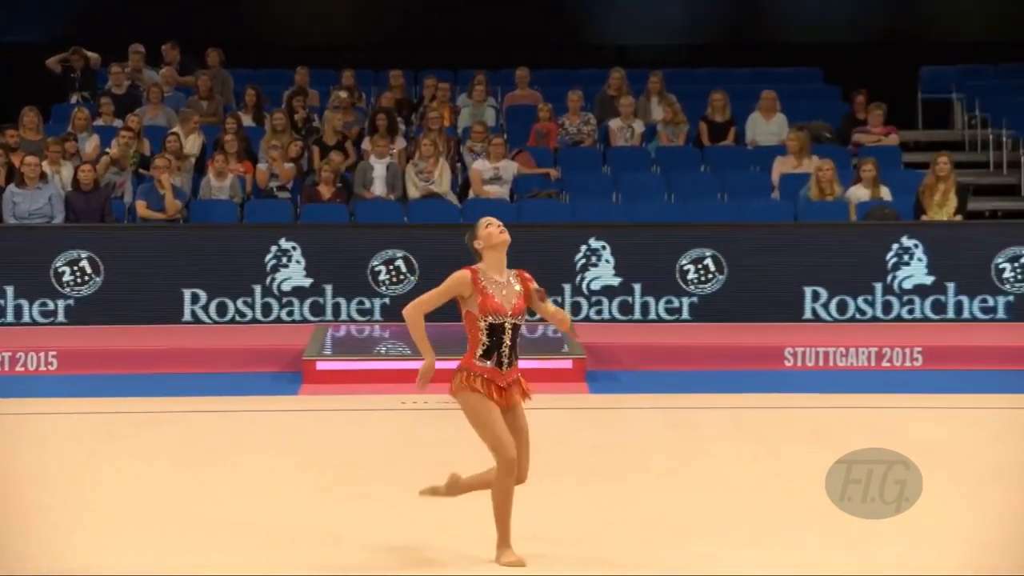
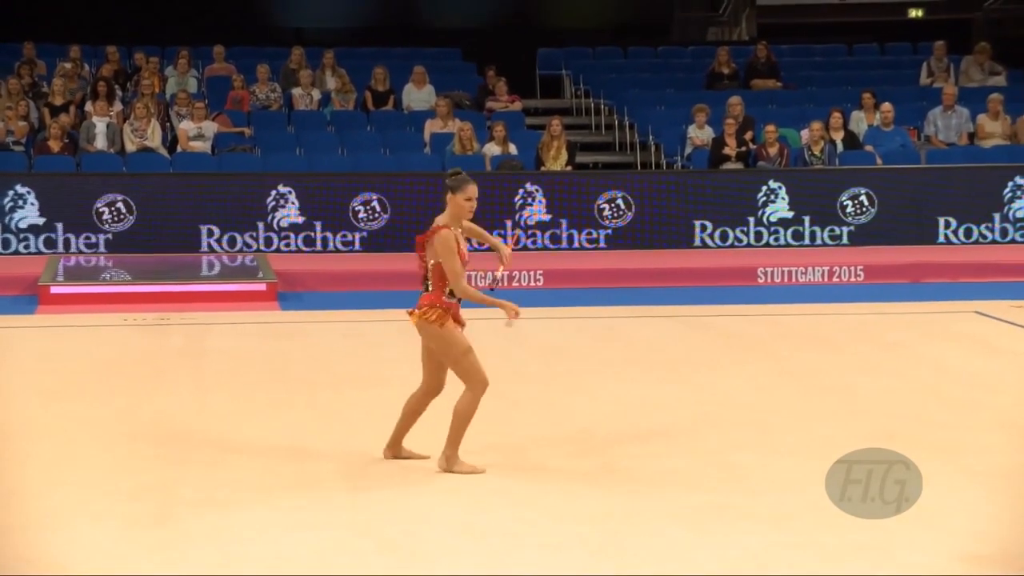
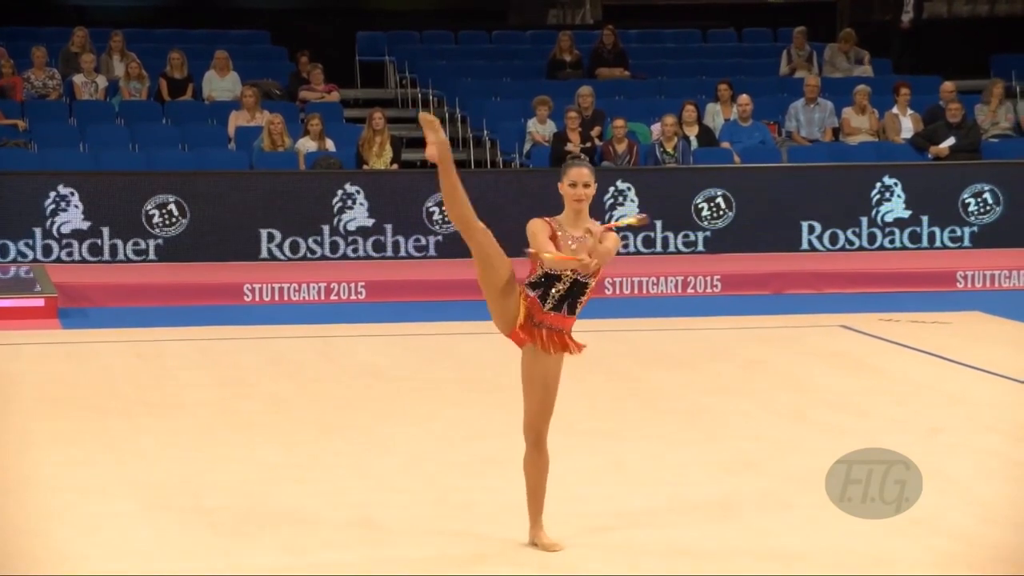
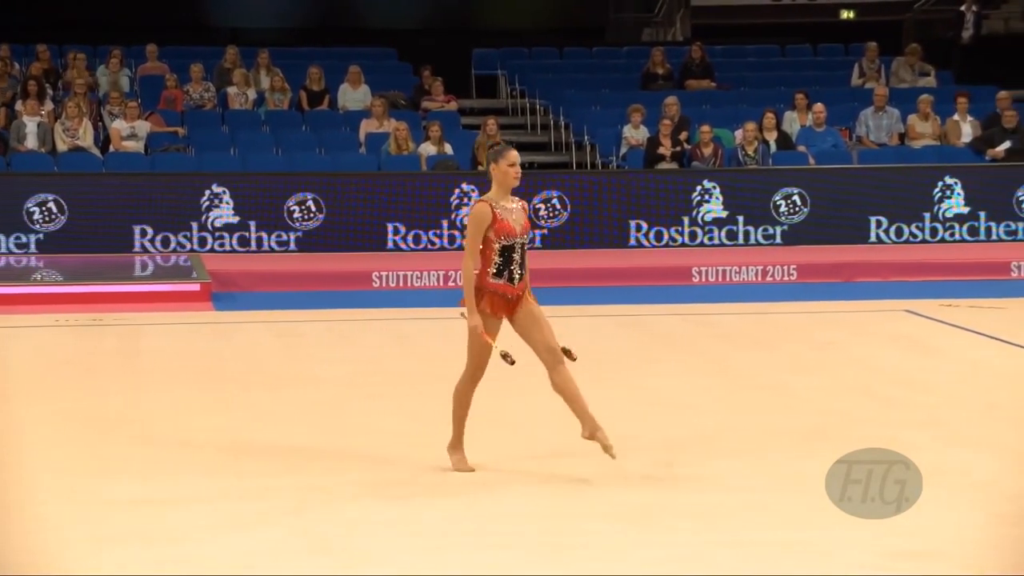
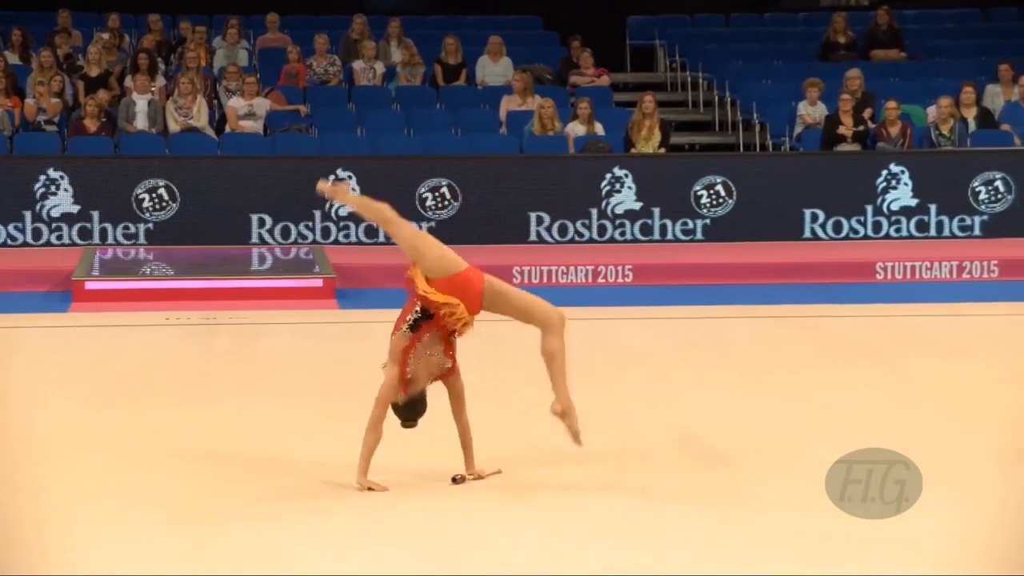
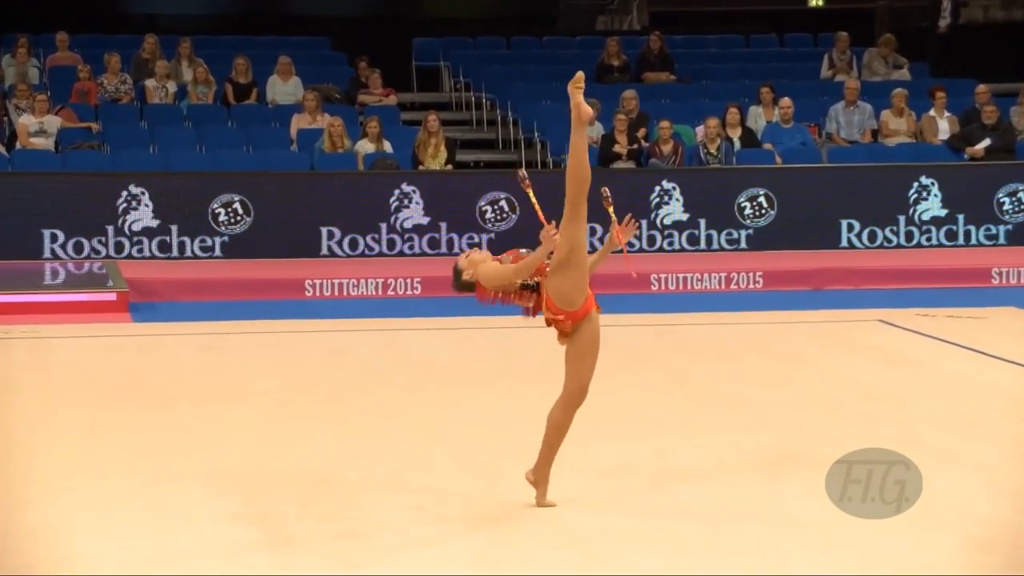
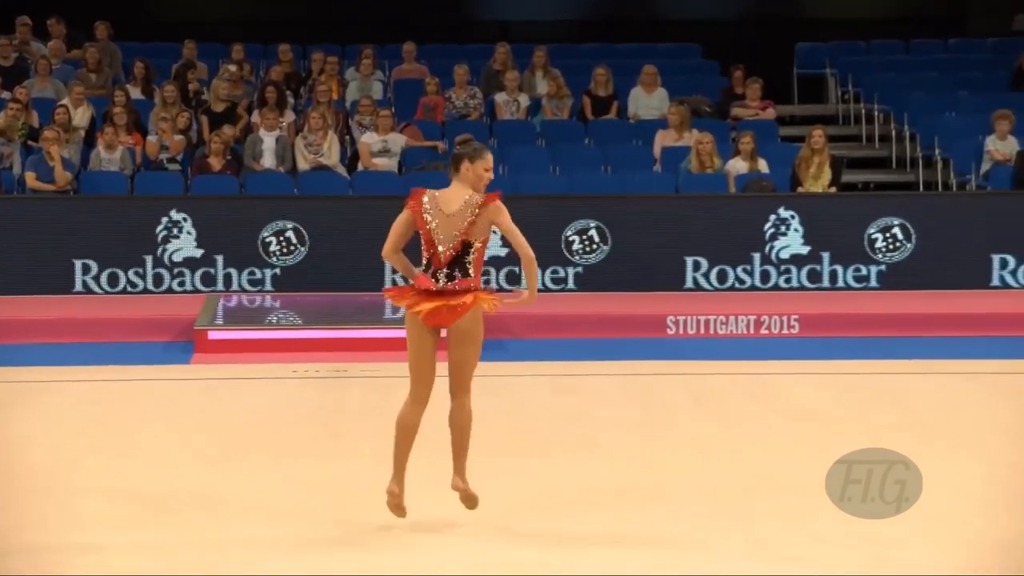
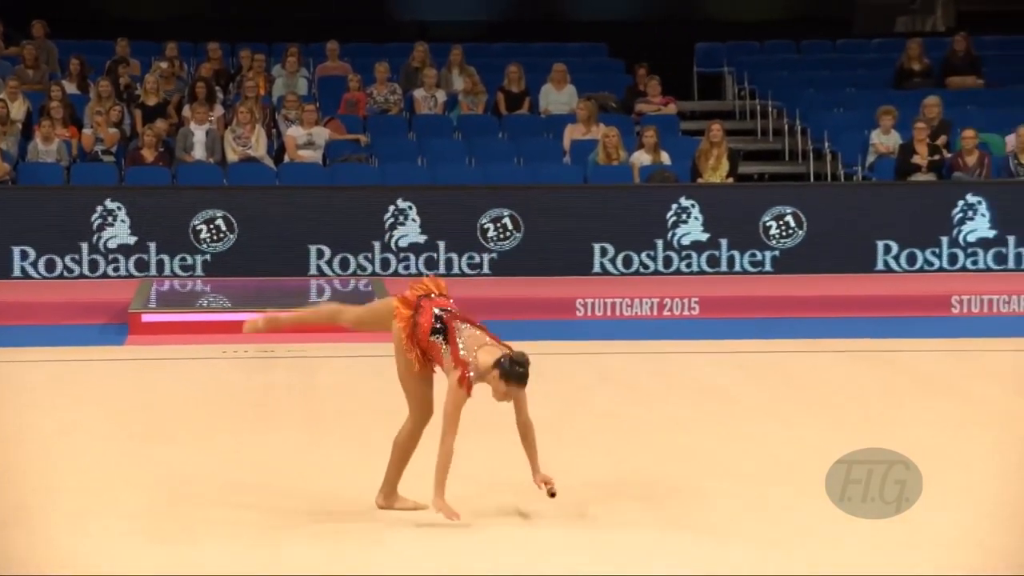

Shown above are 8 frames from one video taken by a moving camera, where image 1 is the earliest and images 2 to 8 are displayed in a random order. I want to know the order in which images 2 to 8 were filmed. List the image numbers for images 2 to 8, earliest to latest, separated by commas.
7, 8, 5, 2, 4, 6, 3
